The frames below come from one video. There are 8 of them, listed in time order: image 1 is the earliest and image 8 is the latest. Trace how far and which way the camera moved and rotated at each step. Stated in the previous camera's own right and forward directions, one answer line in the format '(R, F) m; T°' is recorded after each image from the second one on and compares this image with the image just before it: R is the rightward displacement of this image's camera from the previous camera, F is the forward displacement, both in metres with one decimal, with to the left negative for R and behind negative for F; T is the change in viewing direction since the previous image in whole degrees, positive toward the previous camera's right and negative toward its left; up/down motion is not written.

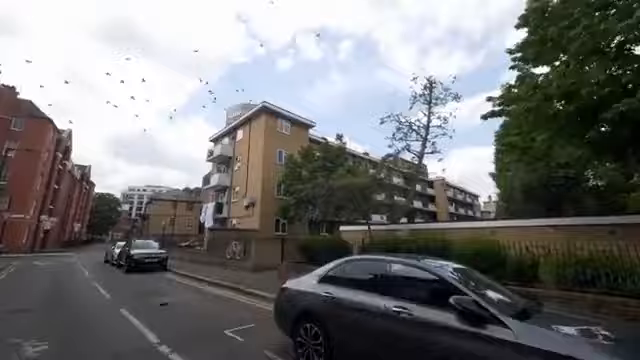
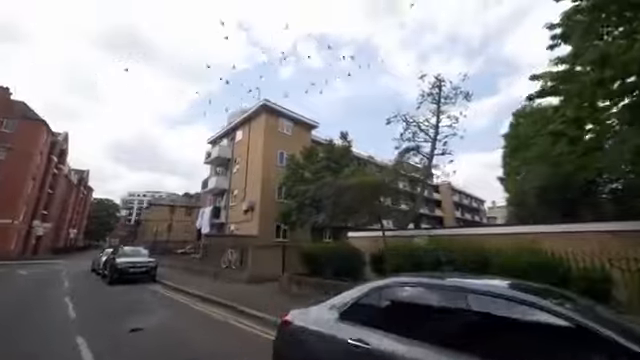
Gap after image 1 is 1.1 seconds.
(-0.2, +2.3) m; 0°
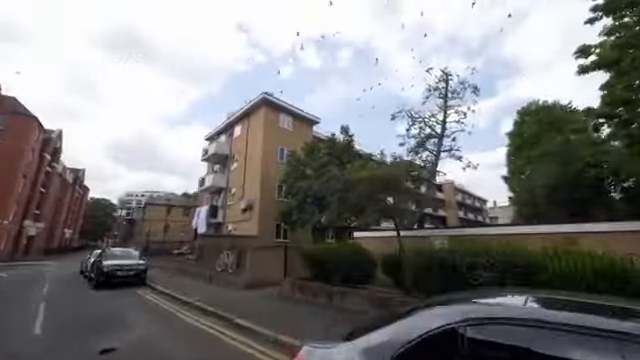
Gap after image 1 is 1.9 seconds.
(-0.2, +1.7) m; 0°
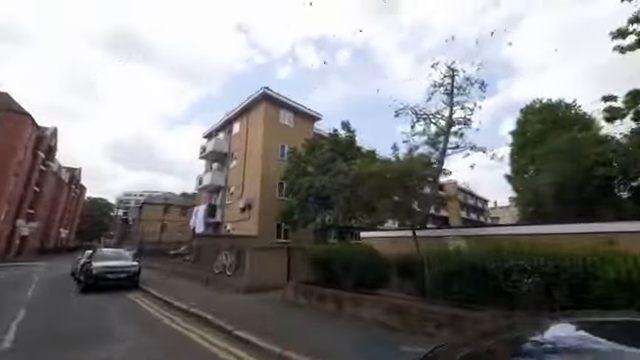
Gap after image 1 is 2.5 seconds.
(-0.2, +1.3) m; 0°
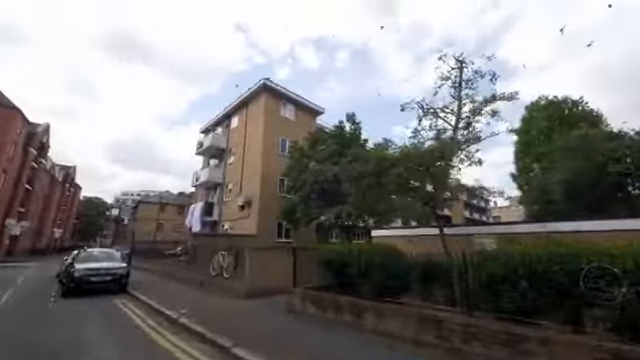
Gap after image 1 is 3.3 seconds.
(-0.3, +1.8) m; 0°
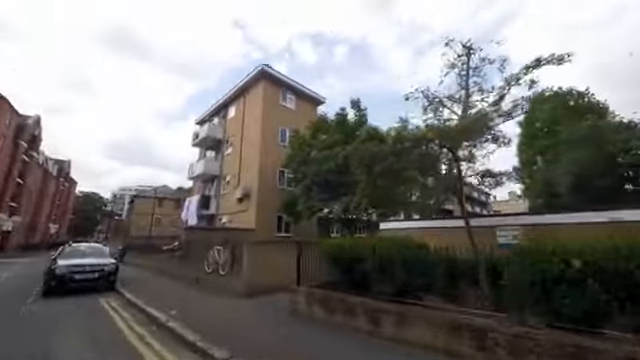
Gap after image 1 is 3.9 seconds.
(-0.2, +1.4) m; 0°
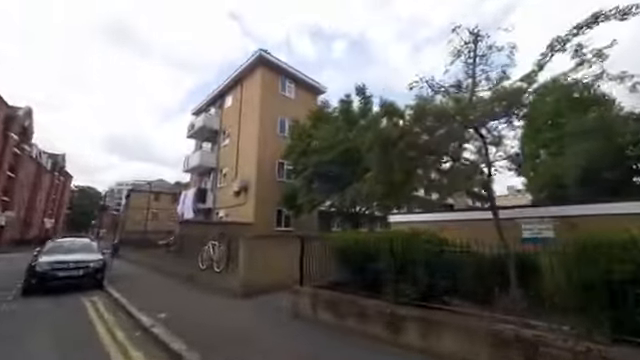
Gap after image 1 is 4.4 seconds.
(-0.1, +1.2) m; 0°
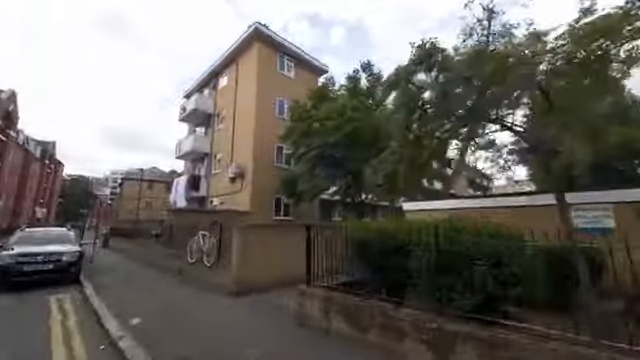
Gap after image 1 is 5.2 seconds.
(-0.2, +1.9) m; 0°
